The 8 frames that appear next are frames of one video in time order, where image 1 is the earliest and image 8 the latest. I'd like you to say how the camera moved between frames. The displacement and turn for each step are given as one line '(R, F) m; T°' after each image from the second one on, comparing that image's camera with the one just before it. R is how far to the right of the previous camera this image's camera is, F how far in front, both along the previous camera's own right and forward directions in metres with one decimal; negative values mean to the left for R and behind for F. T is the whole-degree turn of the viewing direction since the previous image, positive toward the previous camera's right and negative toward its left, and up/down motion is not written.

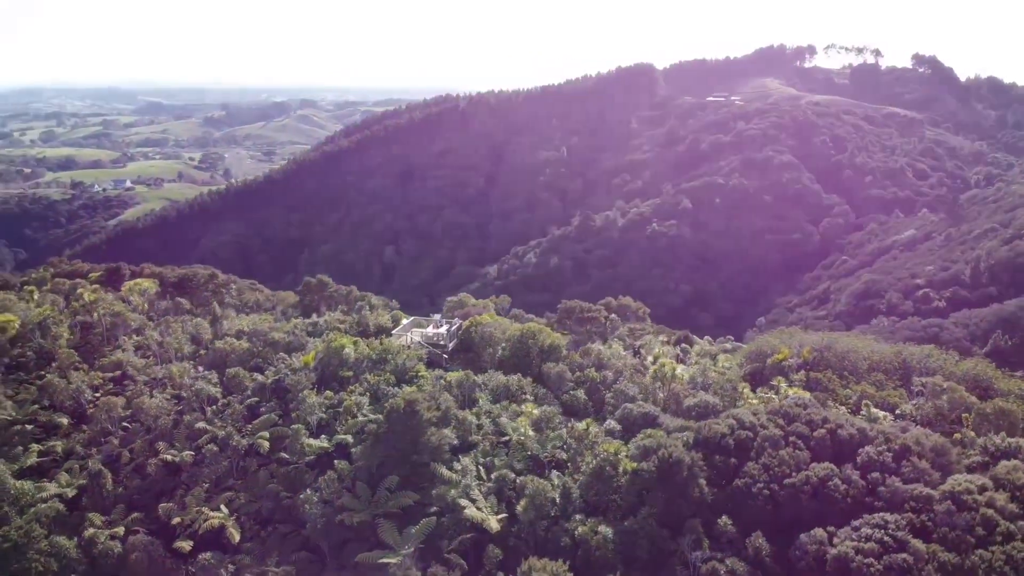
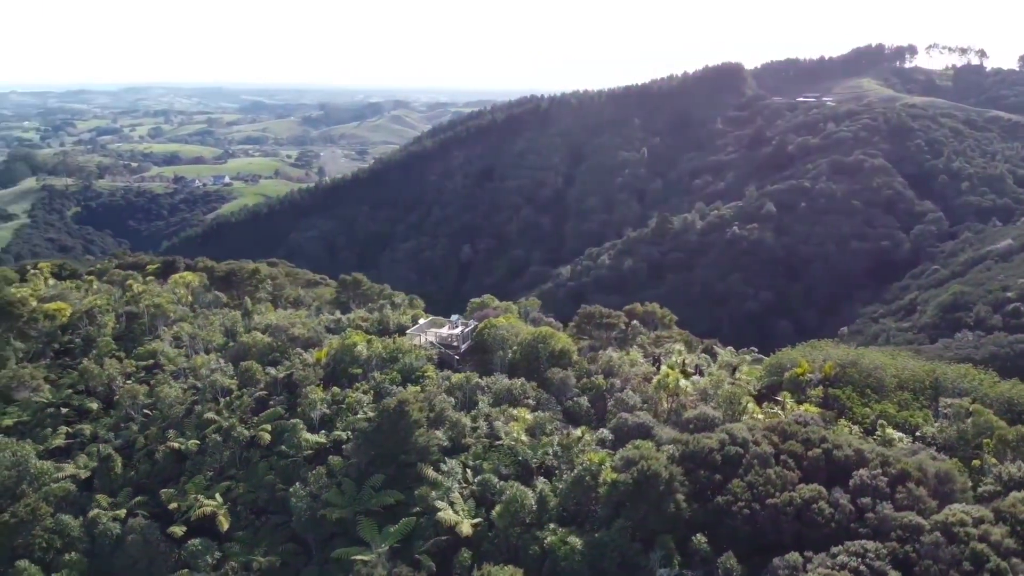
(+2.4, +0.2) m; -6°
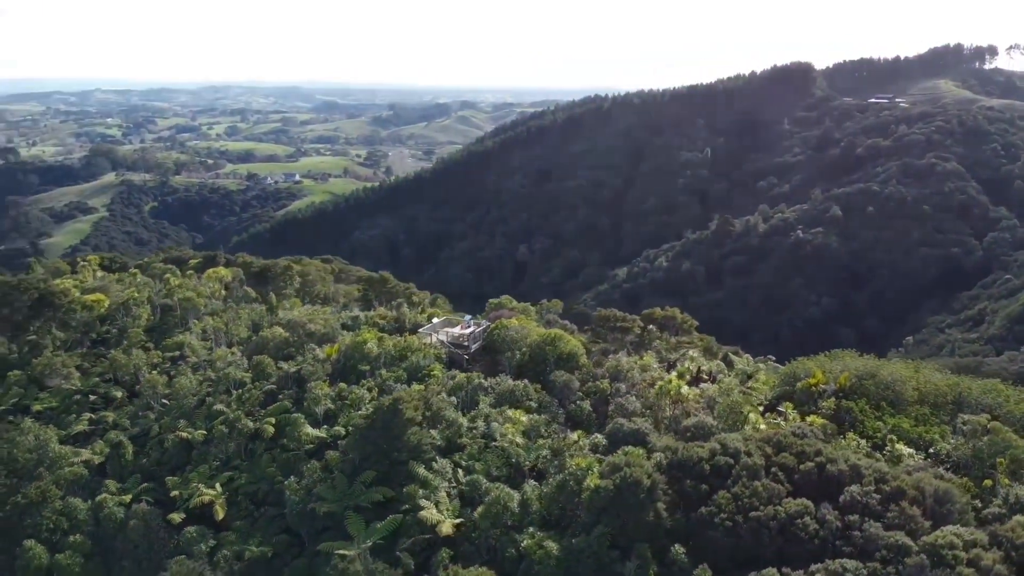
(+1.8, +0.1) m; -5°
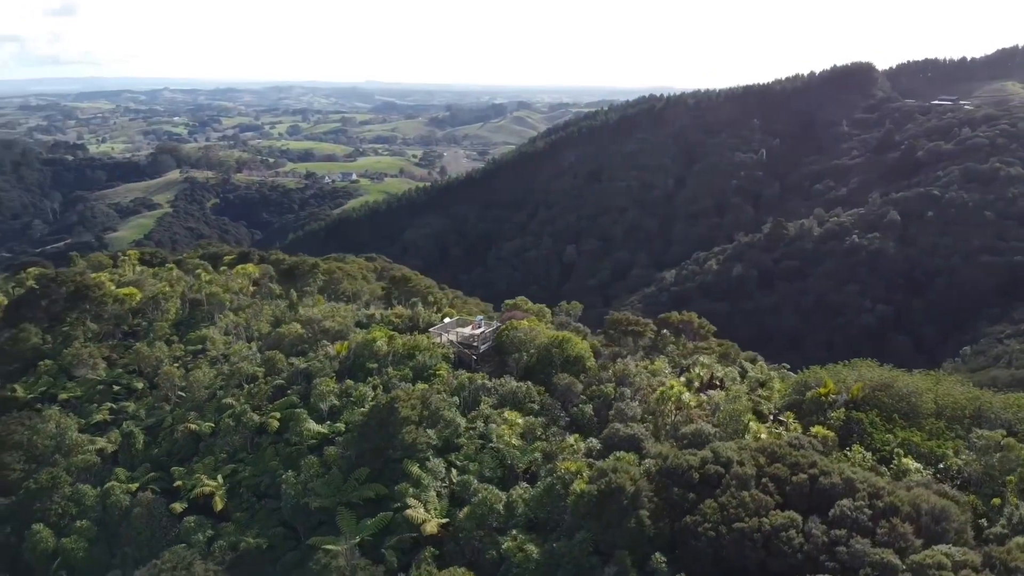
(+1.5, +0.1) m; -4°
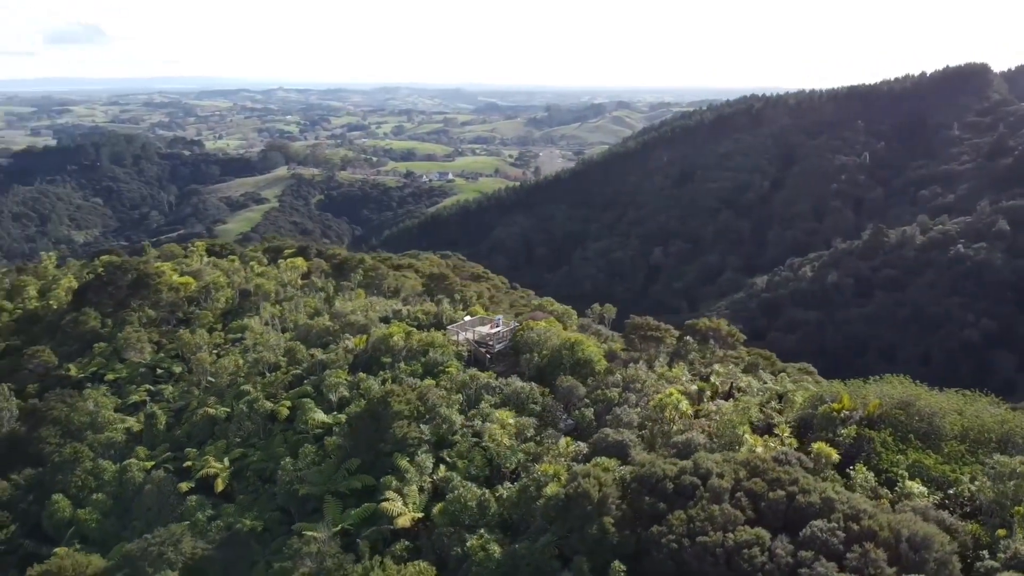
(+2.7, +0.1) m; -7°
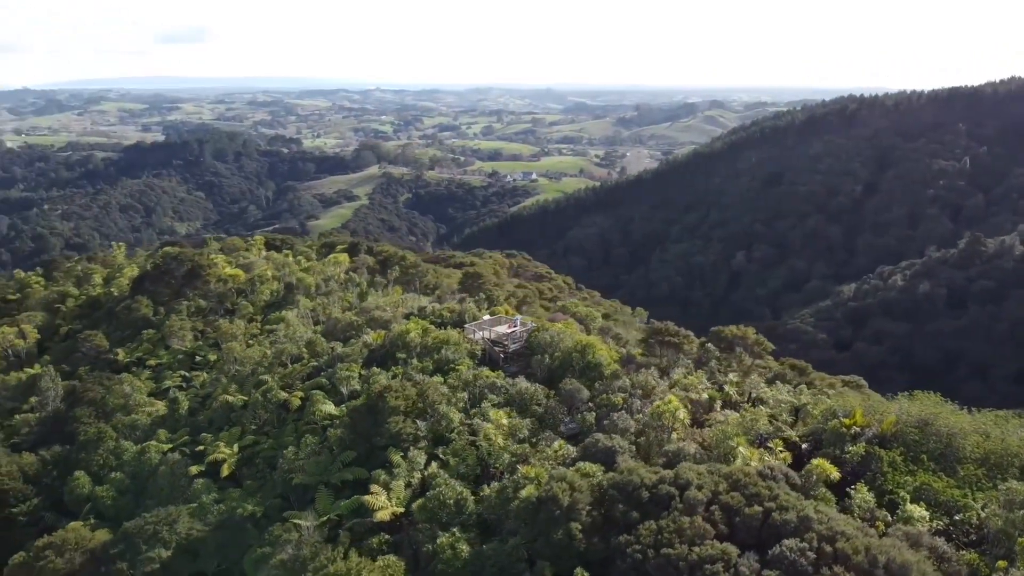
(+2.4, +0.2) m; -7°
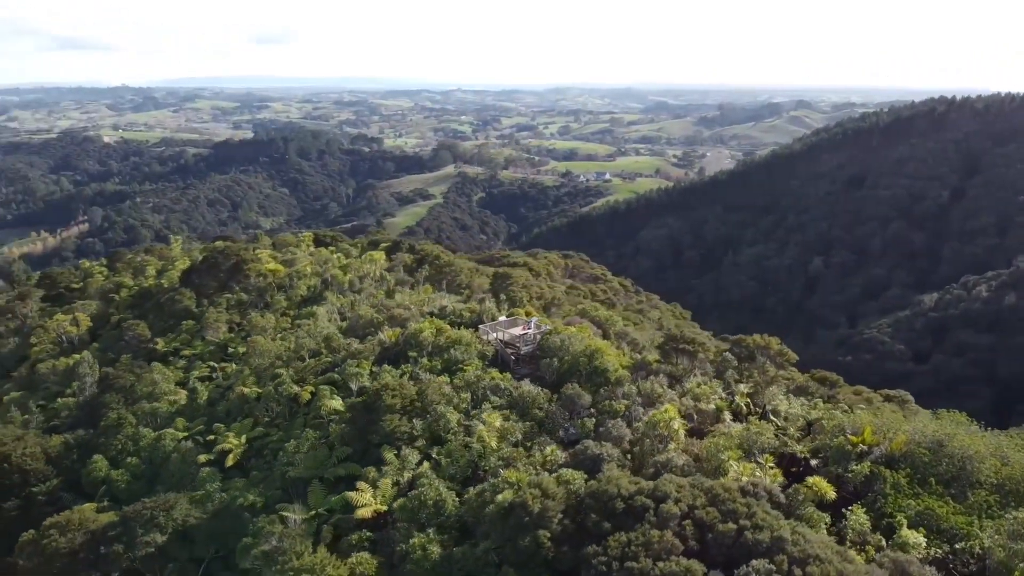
(+2.1, +0.3) m; -6°
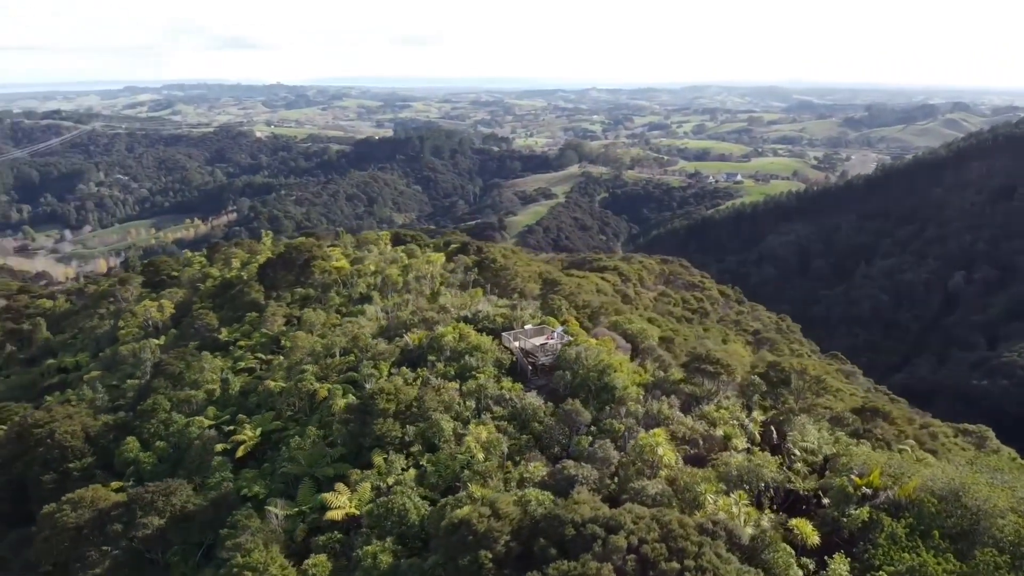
(+3.6, +0.8) m; -10°
